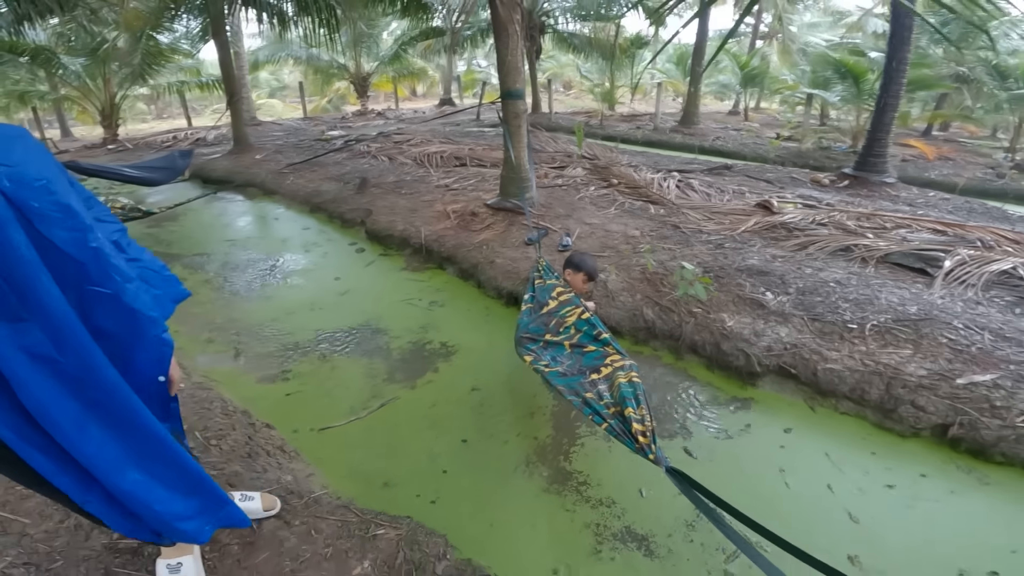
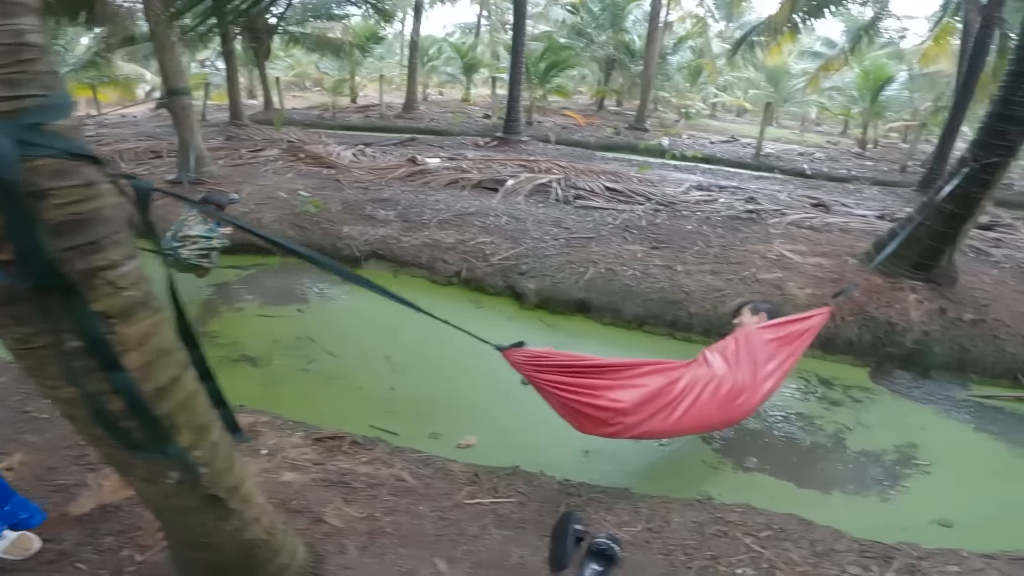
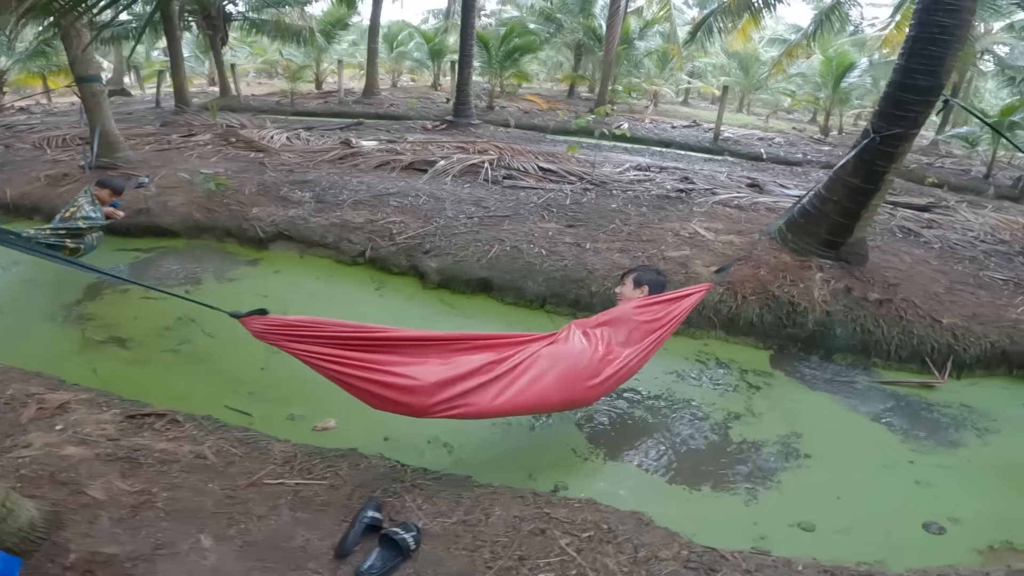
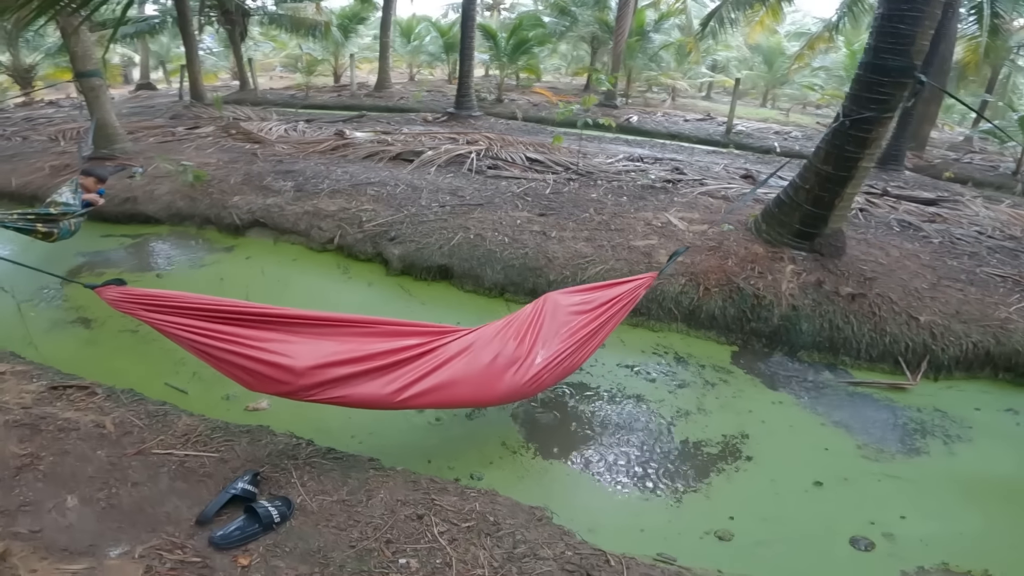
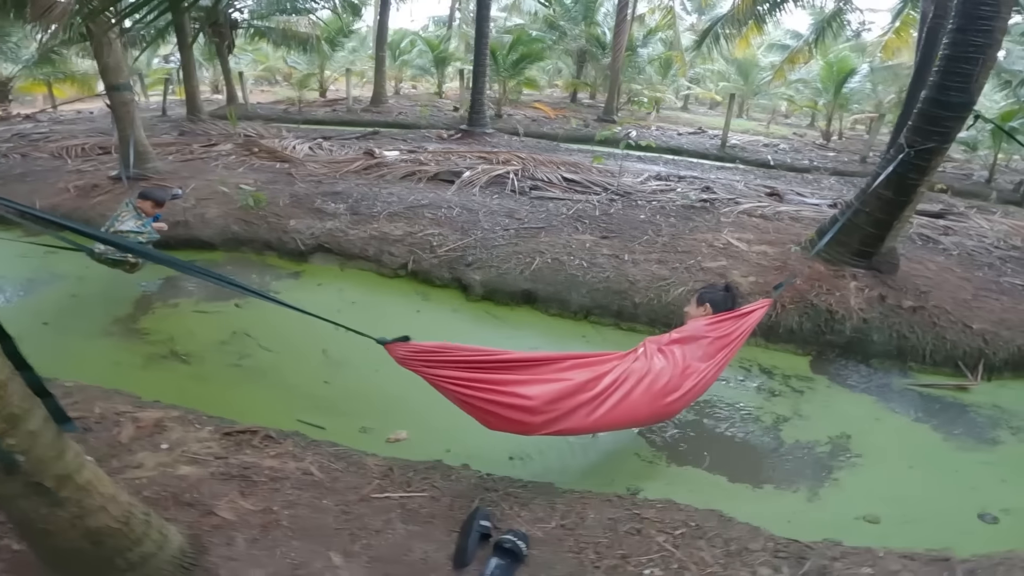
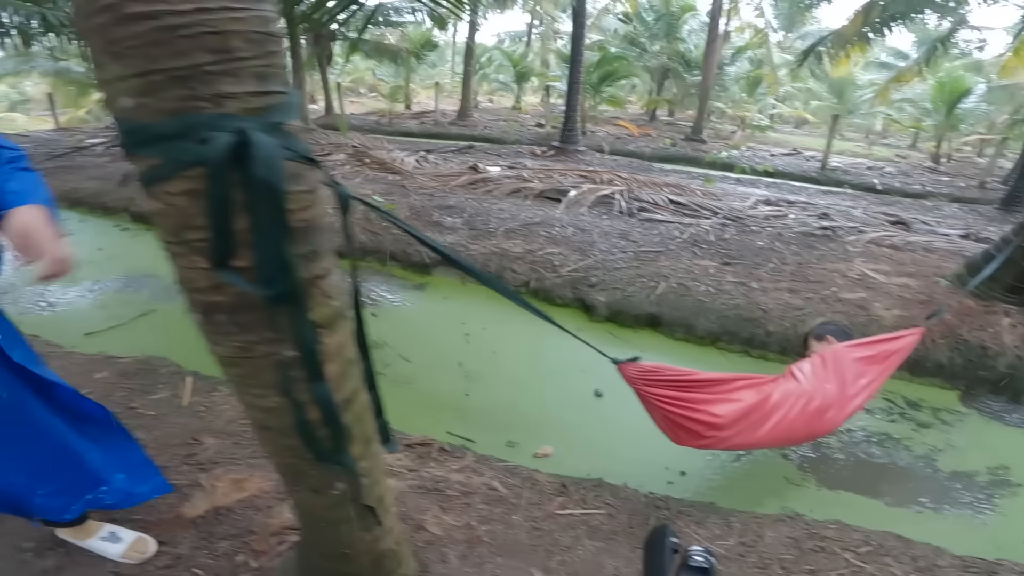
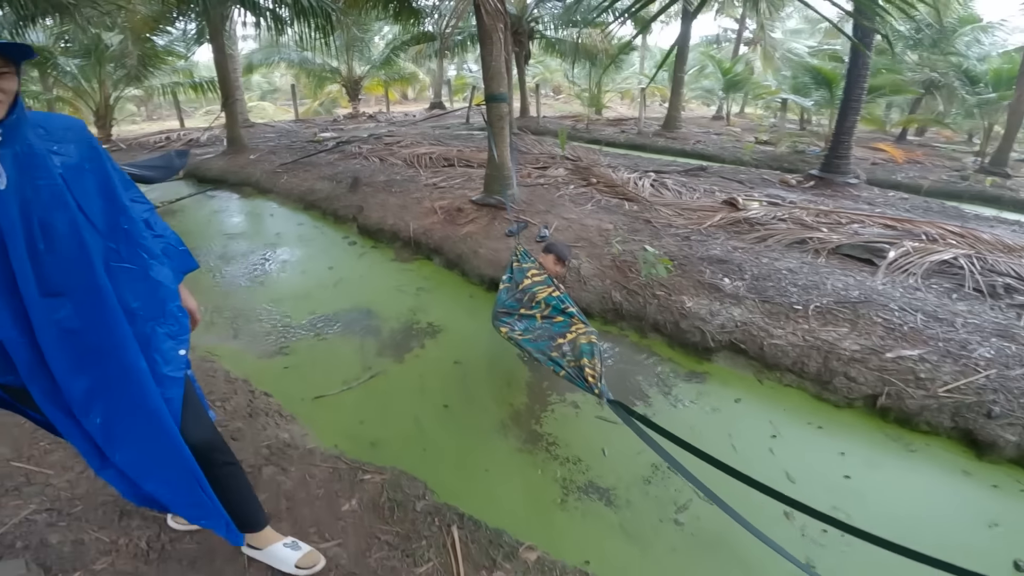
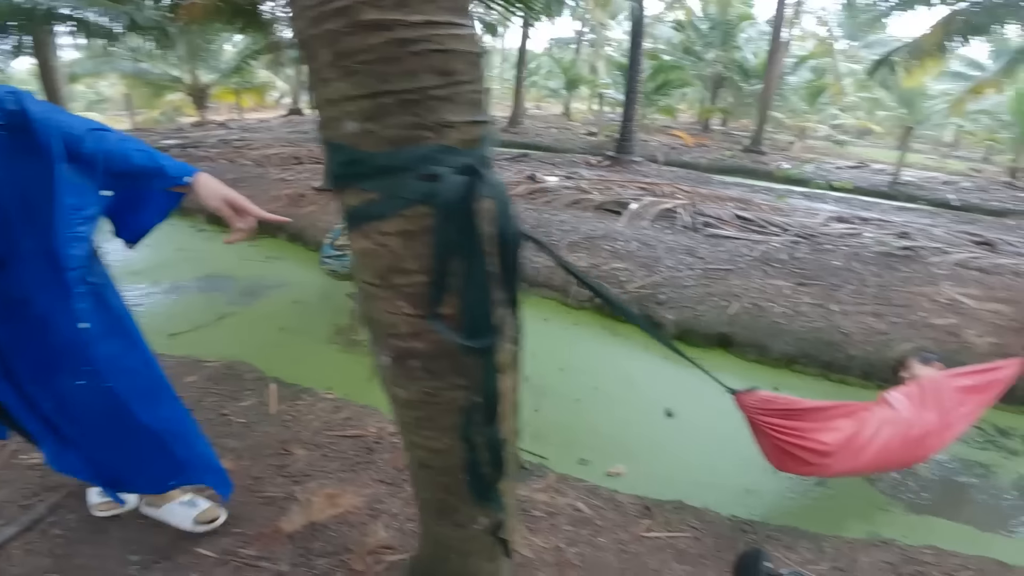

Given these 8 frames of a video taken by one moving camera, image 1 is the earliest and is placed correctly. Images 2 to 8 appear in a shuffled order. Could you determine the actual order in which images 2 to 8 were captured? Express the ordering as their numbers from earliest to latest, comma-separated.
7, 8, 6, 2, 5, 3, 4
